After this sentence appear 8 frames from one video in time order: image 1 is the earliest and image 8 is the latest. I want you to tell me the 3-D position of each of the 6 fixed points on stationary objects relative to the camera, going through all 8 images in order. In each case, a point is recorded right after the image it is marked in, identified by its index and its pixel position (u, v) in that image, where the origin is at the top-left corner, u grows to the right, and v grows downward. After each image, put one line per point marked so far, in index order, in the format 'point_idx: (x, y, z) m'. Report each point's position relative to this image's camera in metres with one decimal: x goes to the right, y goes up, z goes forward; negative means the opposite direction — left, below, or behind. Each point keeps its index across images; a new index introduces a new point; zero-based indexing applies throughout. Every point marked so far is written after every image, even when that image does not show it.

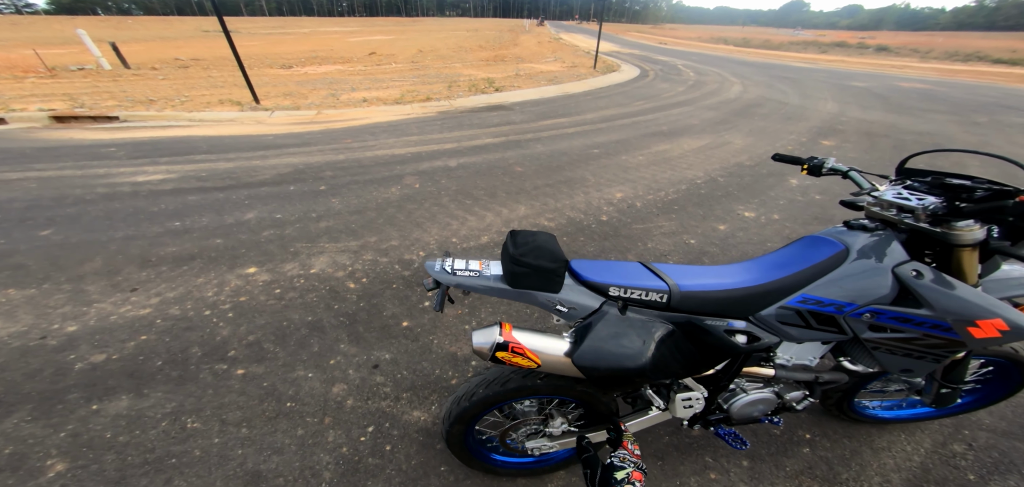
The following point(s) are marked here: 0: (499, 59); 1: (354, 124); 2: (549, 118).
0: (-0.8, +8.3, +17.1) m
1: (-2.8, +2.1, +6.7) m
2: (+0.6, +2.3, +7.0) m
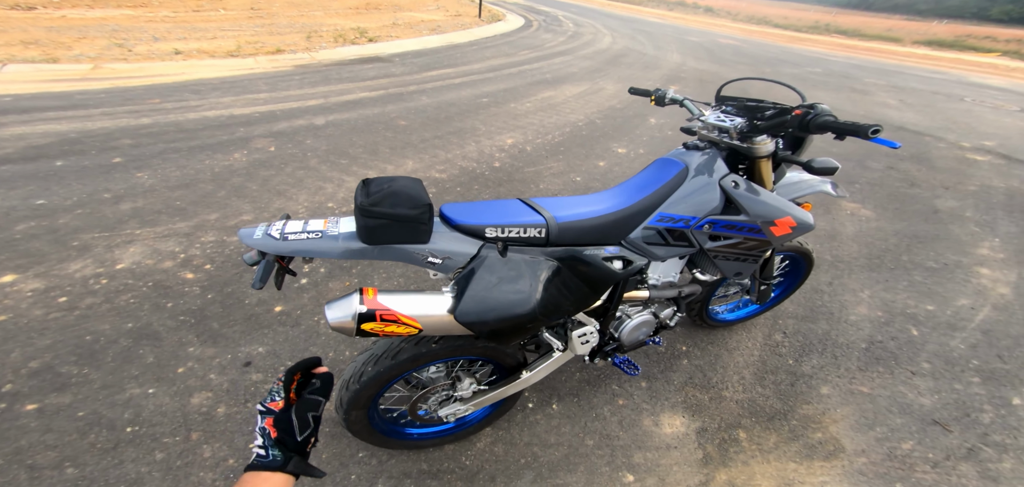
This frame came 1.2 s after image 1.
0: (-6.1, +9.5, +15.1) m
1: (-4.7, +2.3, +5.3) m
2: (-1.5, +2.9, +6.5) m
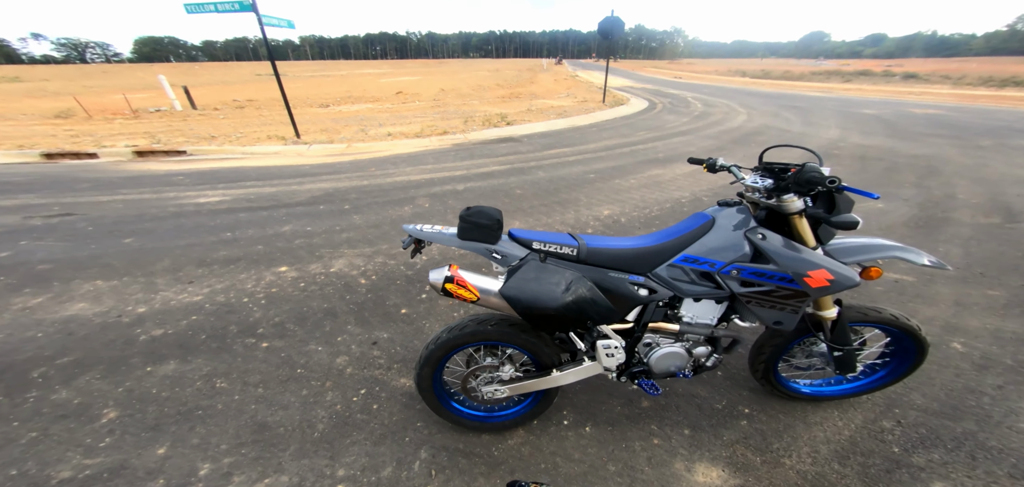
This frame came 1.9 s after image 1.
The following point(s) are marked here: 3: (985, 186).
0: (+0.2, +7.1, +18.1) m
1: (-2.7, +1.7, +7.4) m
2: (+0.8, +1.9, +7.5) m
3: (+7.1, +0.9, +5.9) m
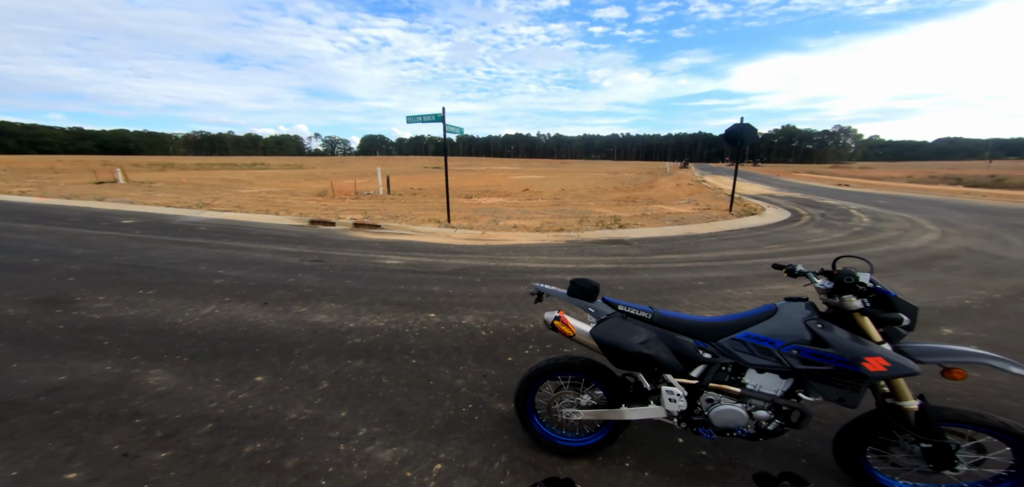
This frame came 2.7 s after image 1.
0: (+6.7, +2.5, +18.8) m
1: (0.0, +0.1, +8.9) m
2: (+3.3, 0.0, +7.8) m
3: (+8.6, -1.1, +4.0) m
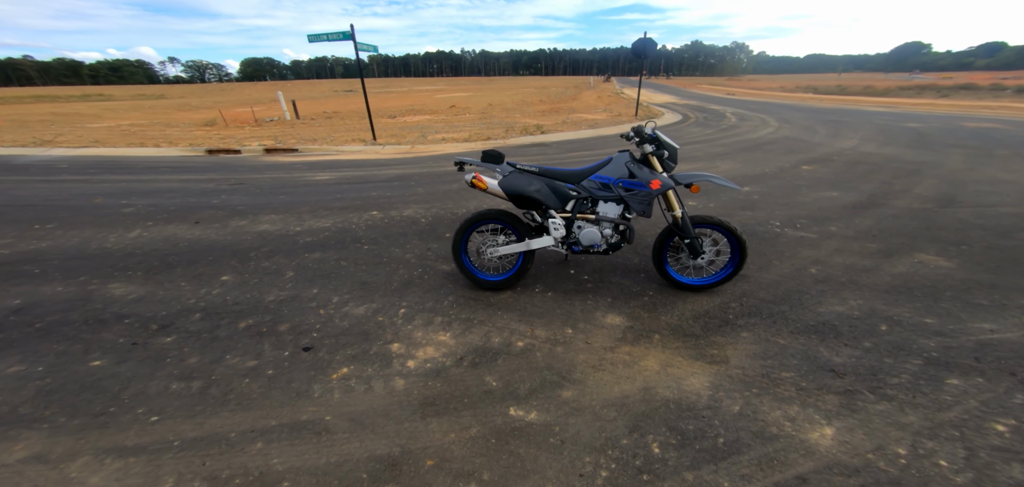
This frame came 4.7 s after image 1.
0: (+2.5, +6.9, +19.7) m
1: (-1.9, +2.2, +9.2) m
2: (+1.5, +2.2, +8.9) m
3: (+7.5, +1.0, +6.4) m
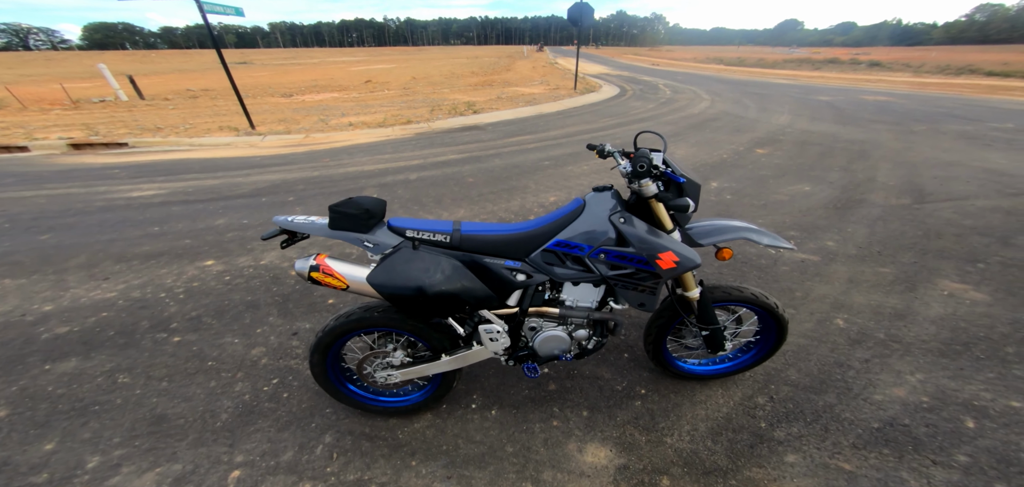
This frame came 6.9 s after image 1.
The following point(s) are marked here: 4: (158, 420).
0: (-1.2, +7.6, +17.9) m
1: (-3.5, +1.9, +7.3) m
2: (0.0, +2.1, +7.5) m
3: (+6.4, +1.2, +6.2) m
4: (-1.9, -1.0, +2.1) m
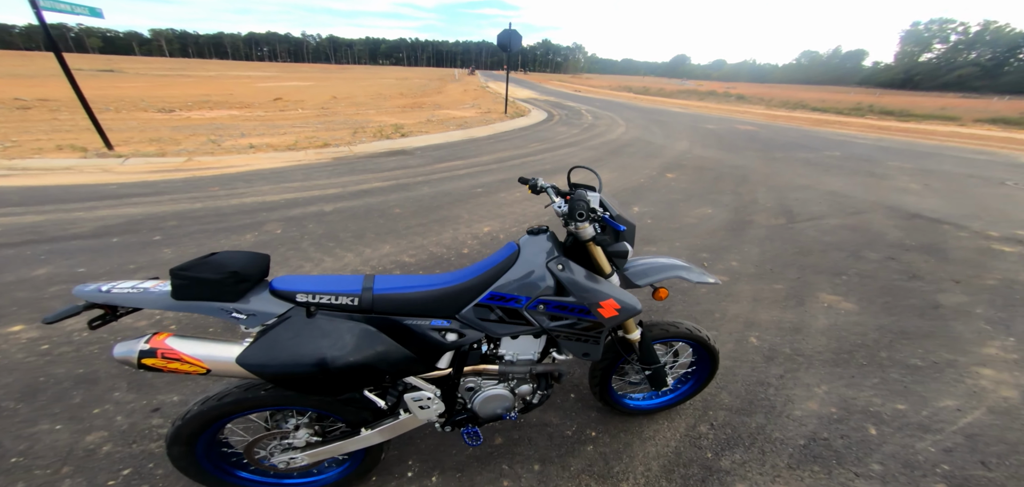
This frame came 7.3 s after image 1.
0: (-4.5, +6.4, +17.6) m
1: (-4.7, +1.2, +6.5) m
2: (-1.3, +1.6, +7.3) m
3: (+5.2, +0.9, +7.0) m
4: (-2.2, -1.3, +1.5) m
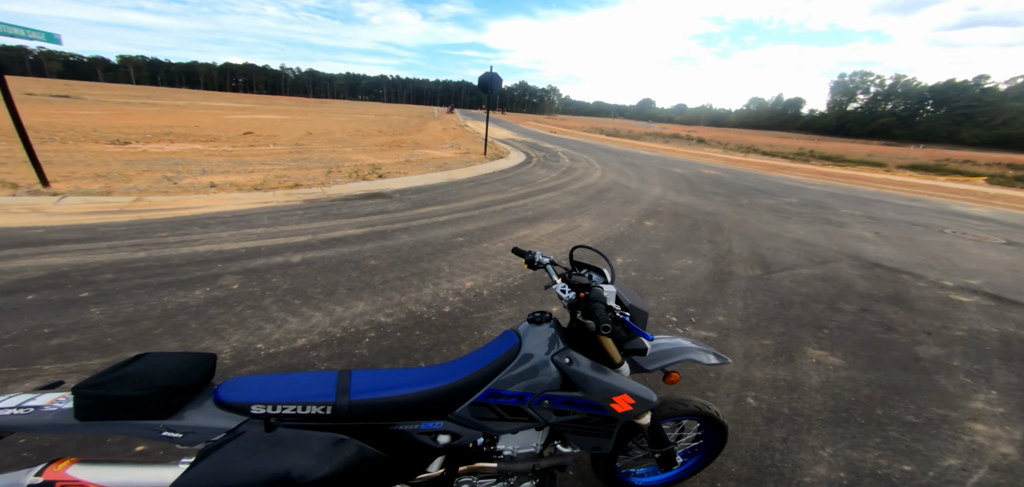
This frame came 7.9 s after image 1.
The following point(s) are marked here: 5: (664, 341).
0: (-5.5, +4.7, +17.6) m
1: (-5.0, +0.5, +6.0) m
2: (-1.7, +0.7, +7.1) m
3: (+4.9, 0.0, +7.2) m
4: (-2.2, -1.7, +1.1) m
5: (+0.8, -0.5, +2.0) m
